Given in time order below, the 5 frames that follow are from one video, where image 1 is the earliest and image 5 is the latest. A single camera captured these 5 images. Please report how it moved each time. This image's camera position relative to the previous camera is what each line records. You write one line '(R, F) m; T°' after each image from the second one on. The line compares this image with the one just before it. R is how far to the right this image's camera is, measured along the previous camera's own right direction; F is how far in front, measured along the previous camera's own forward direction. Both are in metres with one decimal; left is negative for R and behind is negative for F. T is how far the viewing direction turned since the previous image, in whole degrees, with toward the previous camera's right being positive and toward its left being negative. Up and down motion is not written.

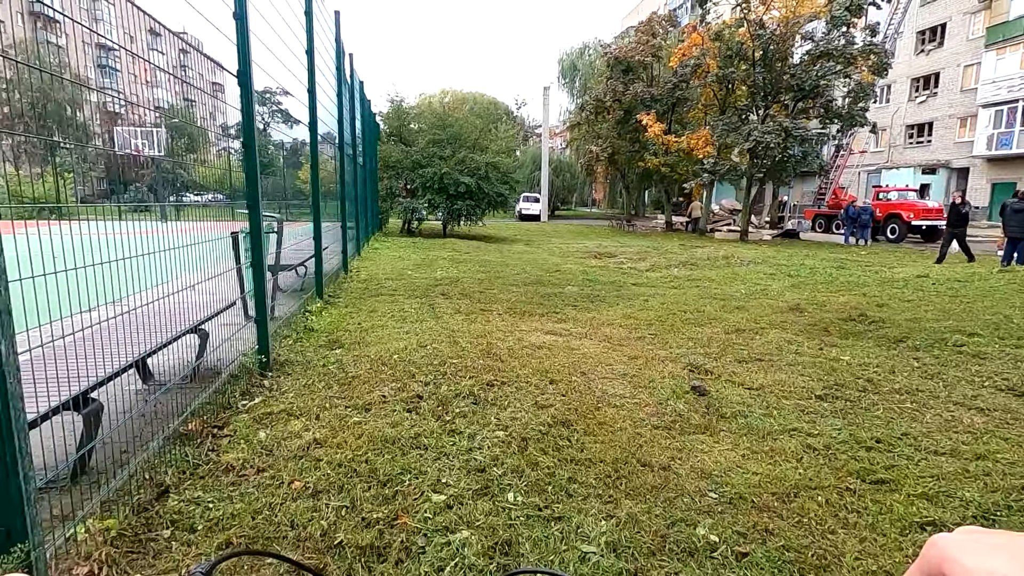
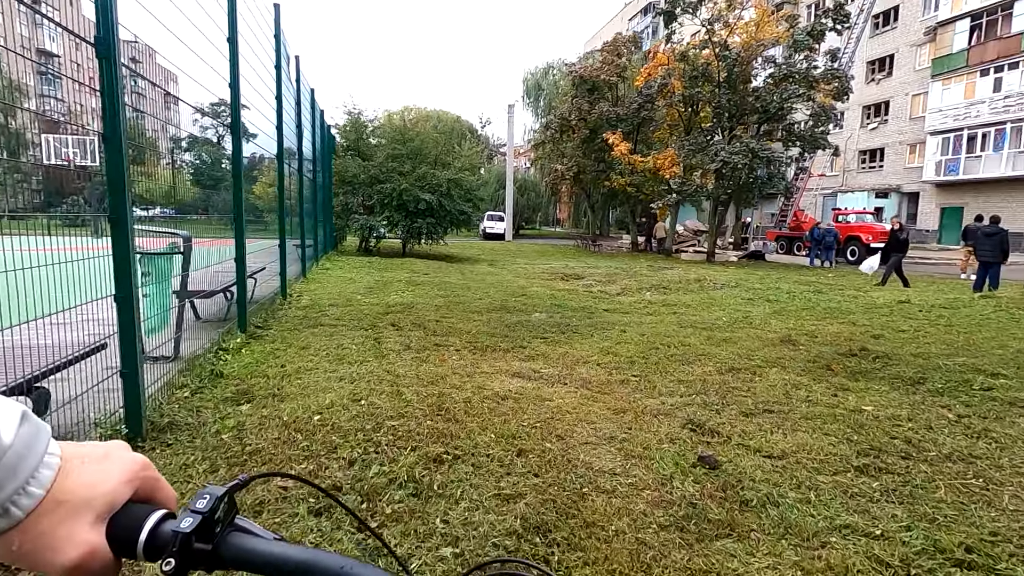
(0.0, +0.8) m; +3°
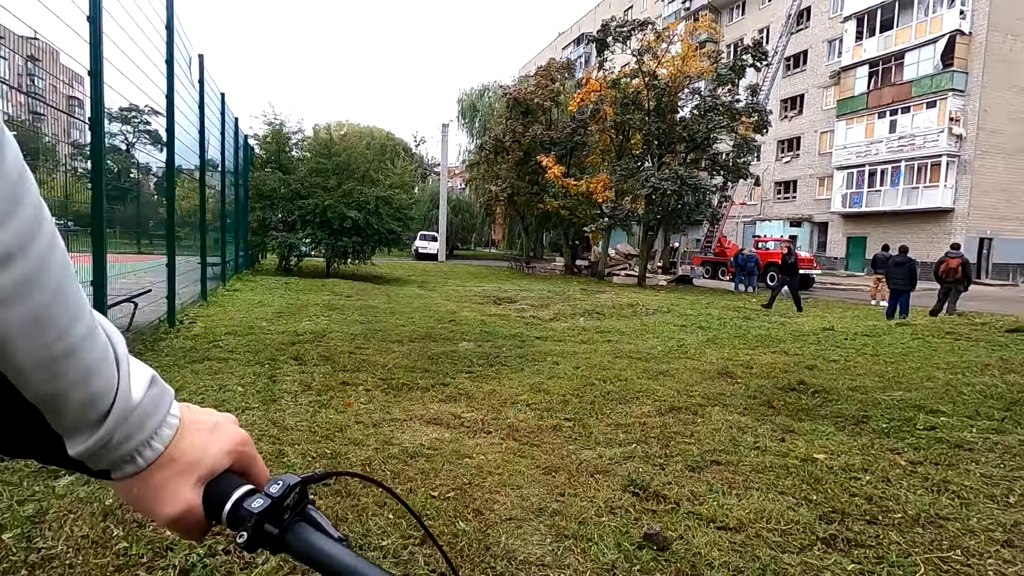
(+0.1, +0.5) m; +6°
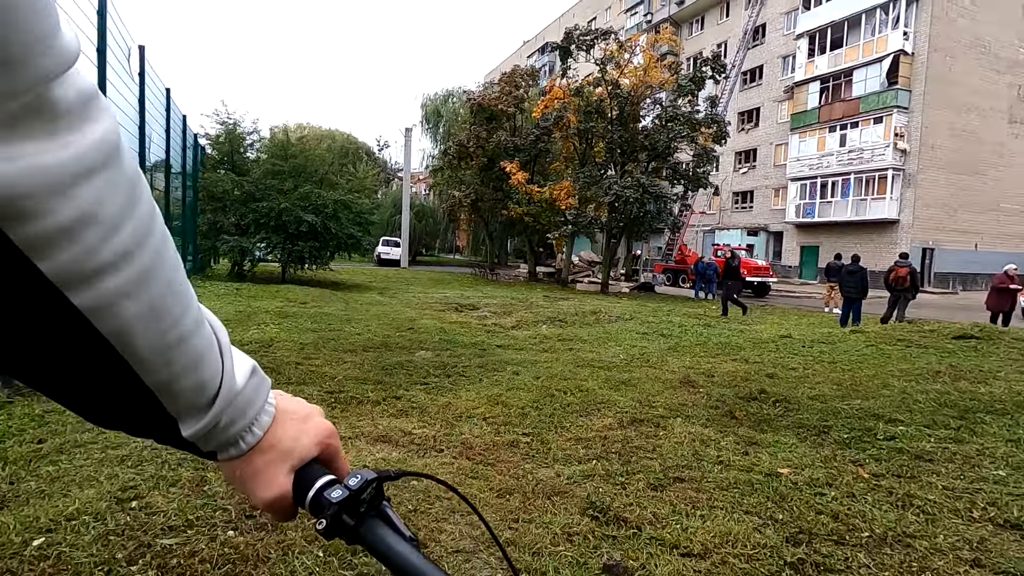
(+0.1, +0.2) m; +3°
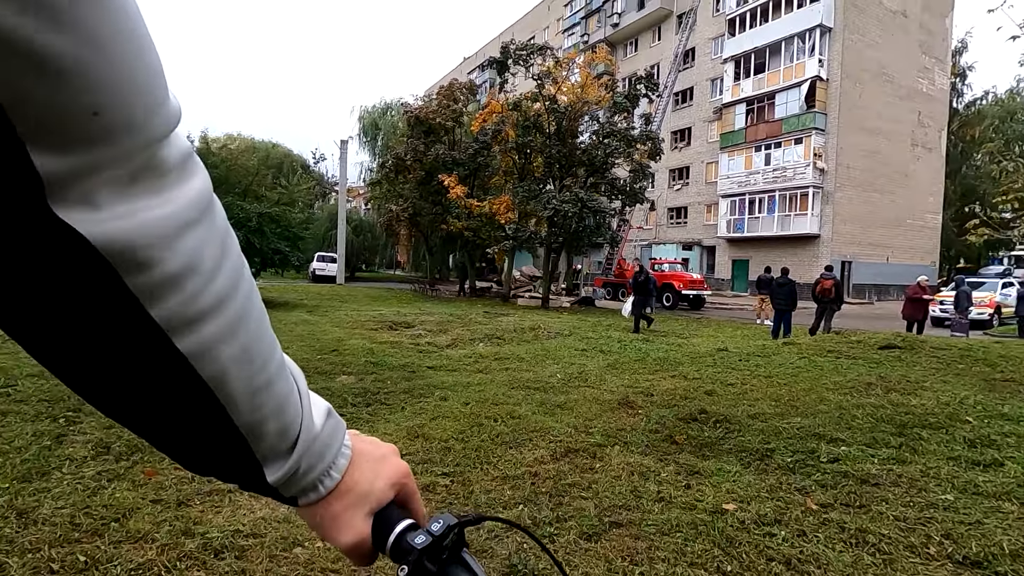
(+0.1, +0.4) m; +5°
